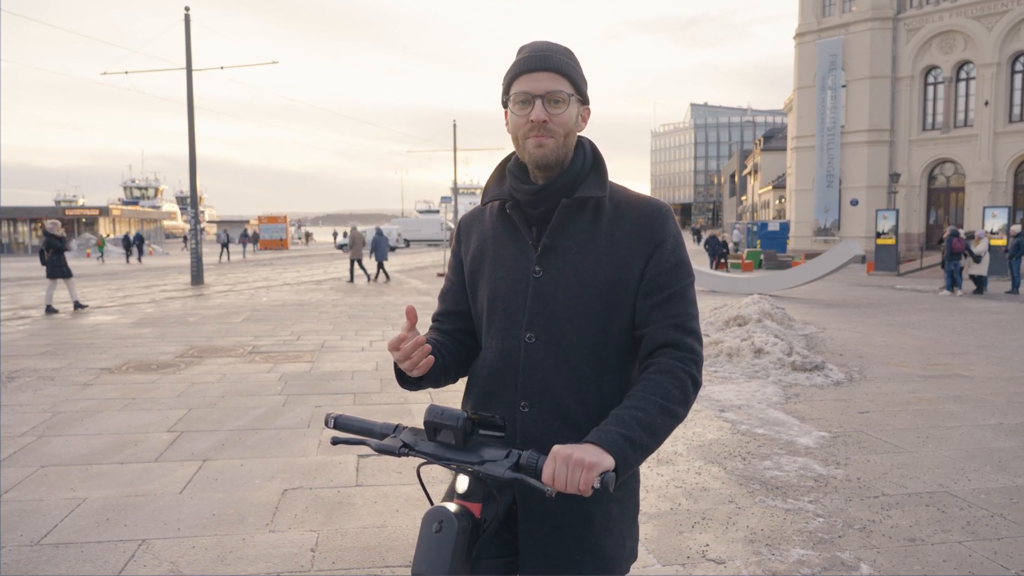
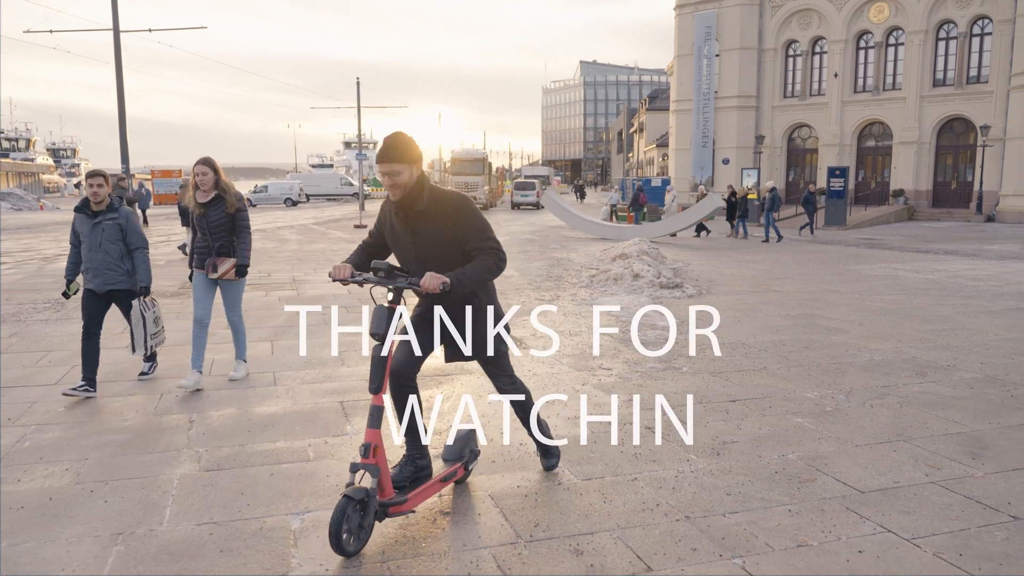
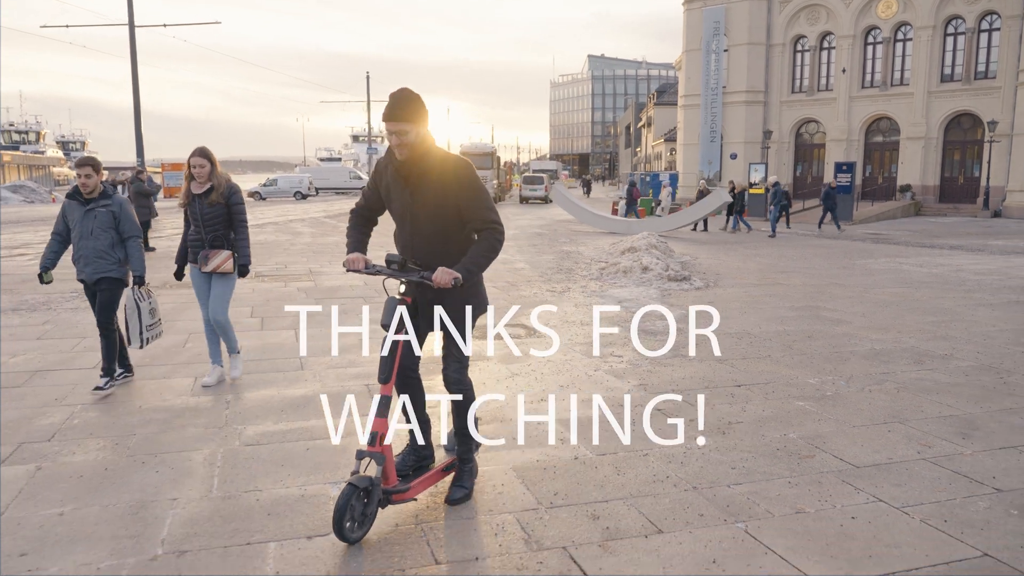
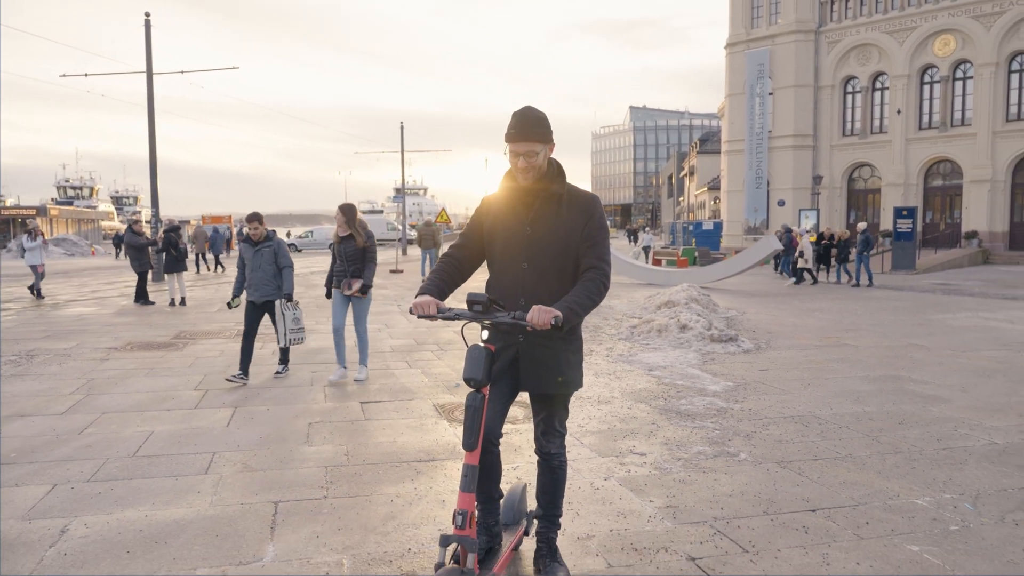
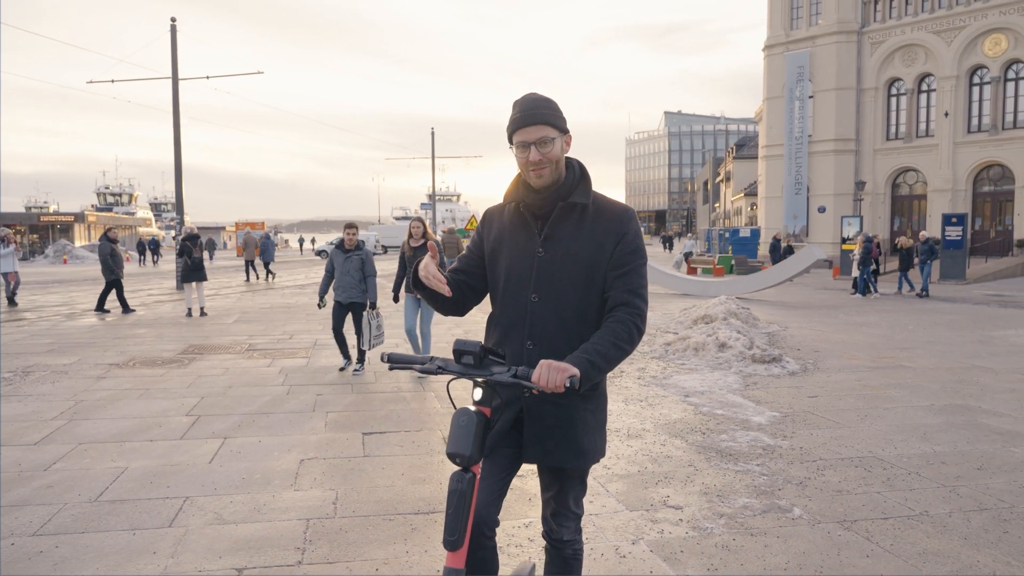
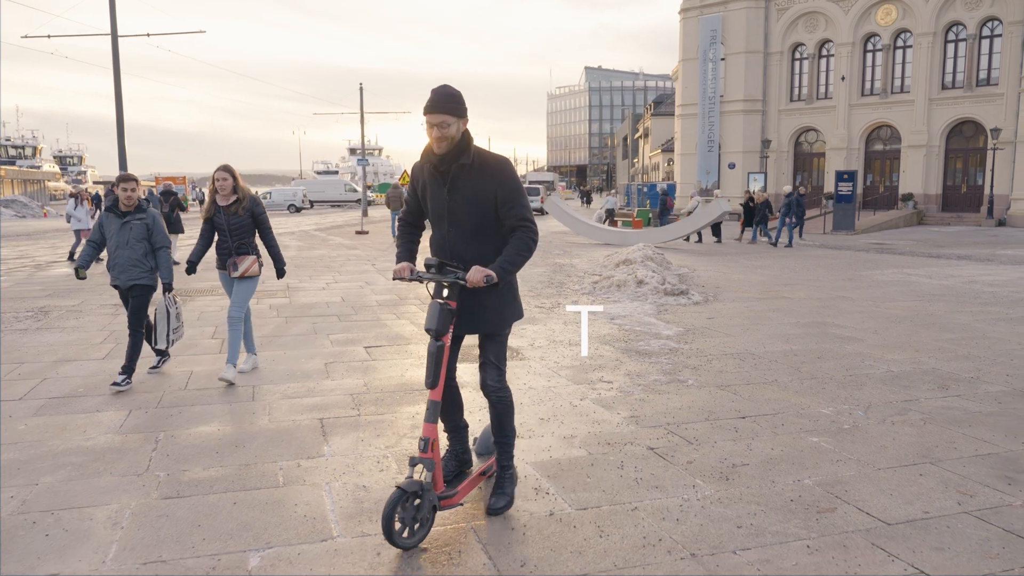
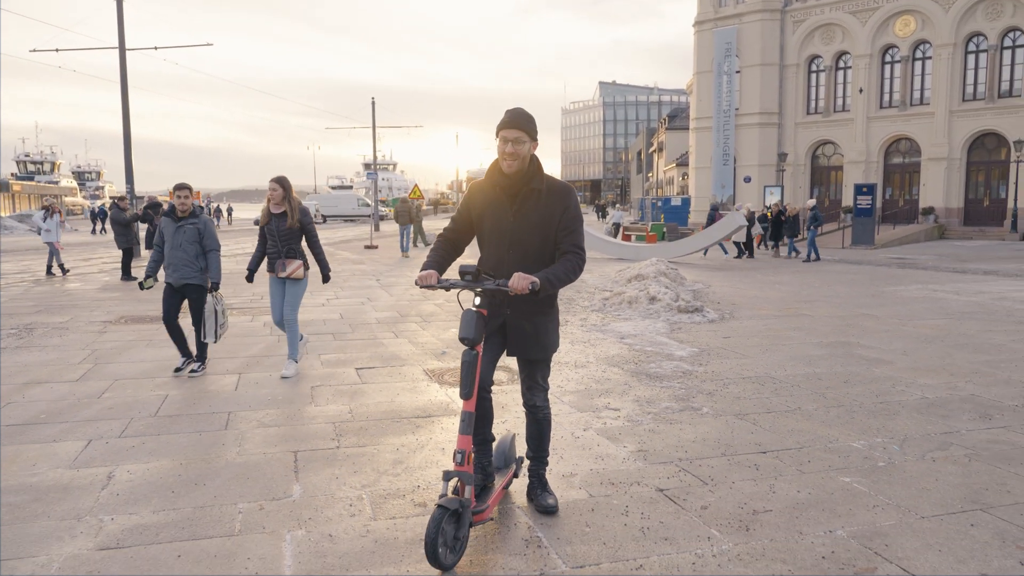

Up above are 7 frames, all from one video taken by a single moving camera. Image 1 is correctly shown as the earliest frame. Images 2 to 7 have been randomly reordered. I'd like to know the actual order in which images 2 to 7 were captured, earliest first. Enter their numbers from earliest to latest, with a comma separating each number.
5, 4, 7, 6, 2, 3
